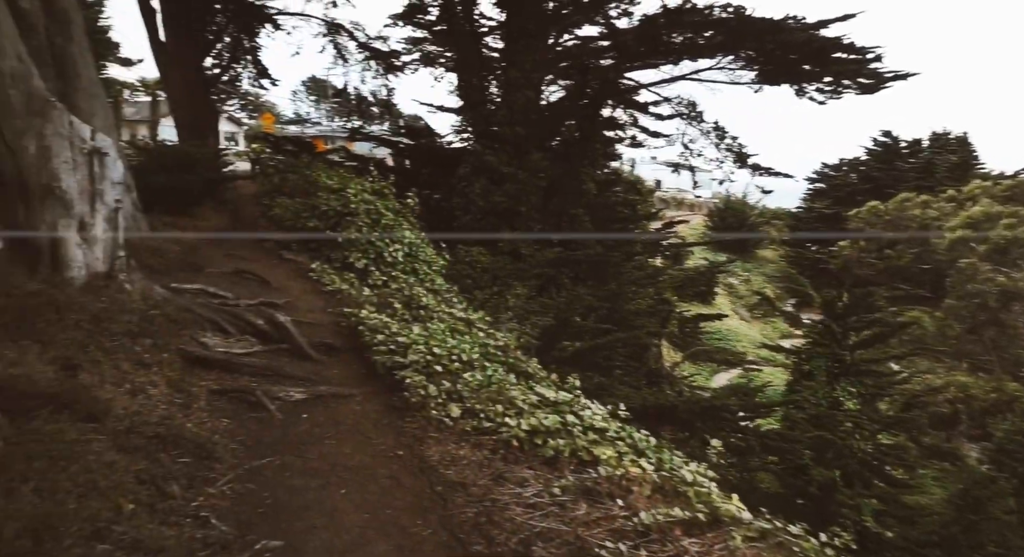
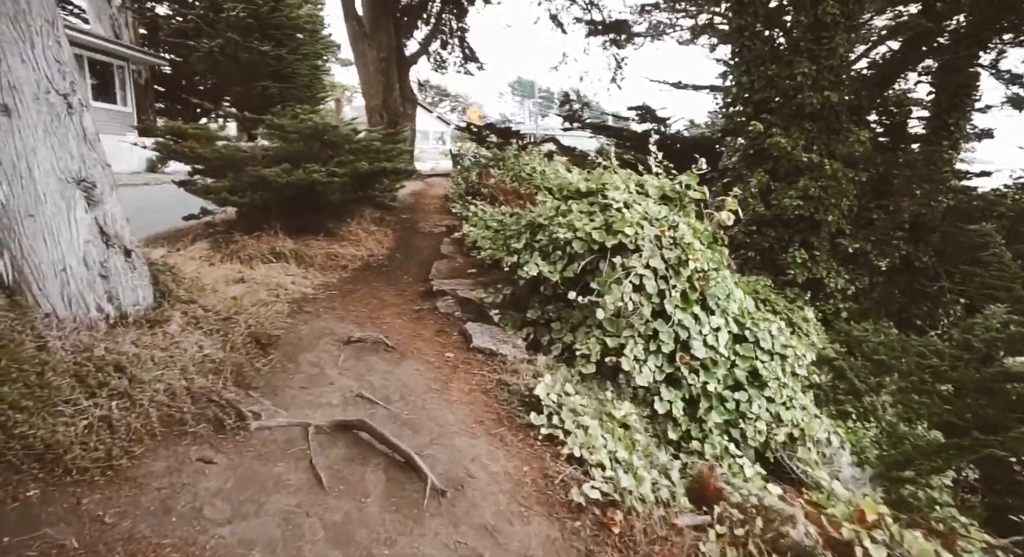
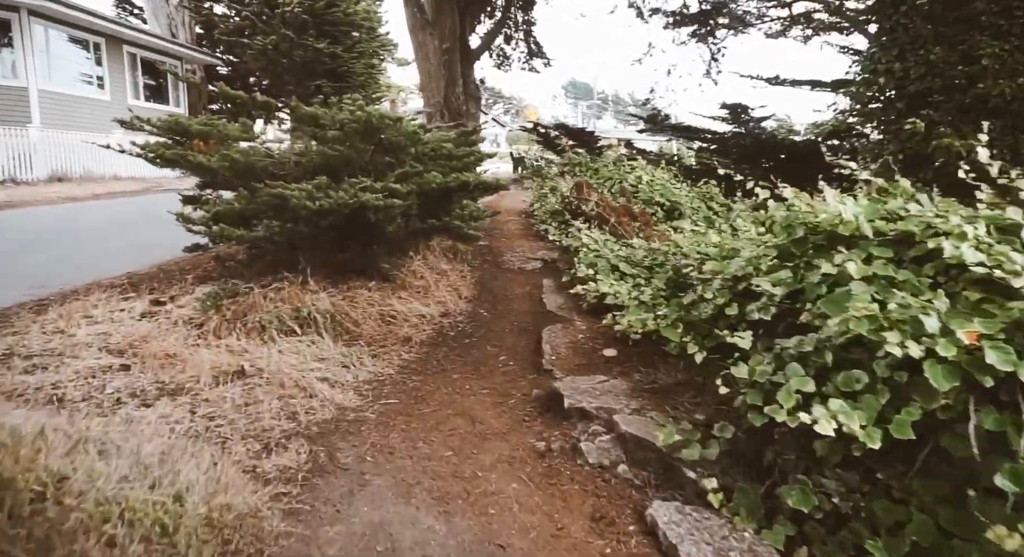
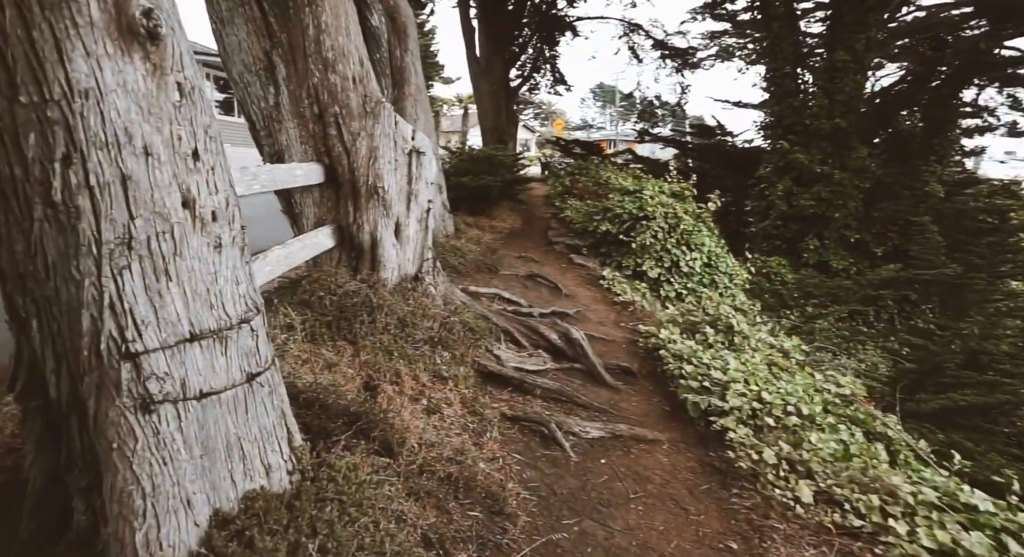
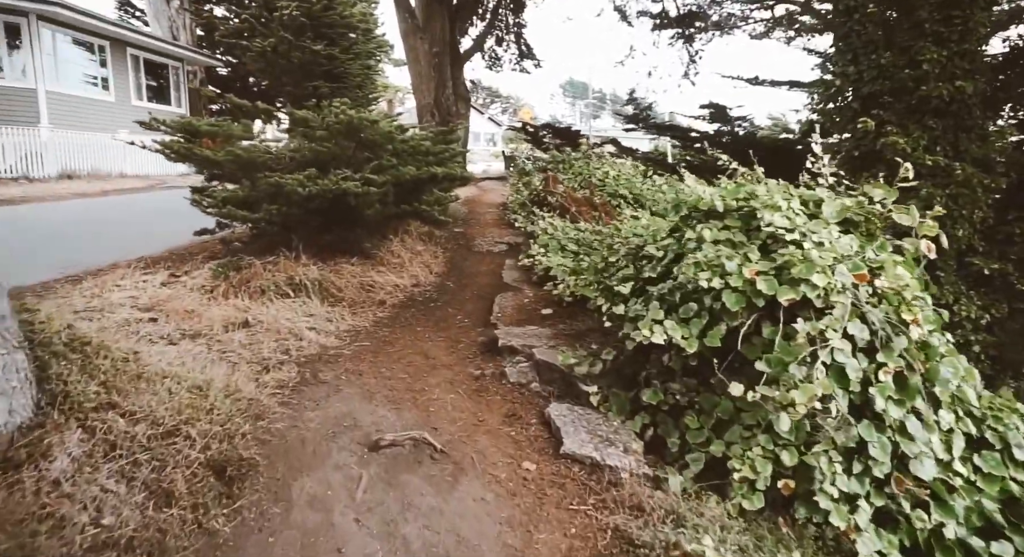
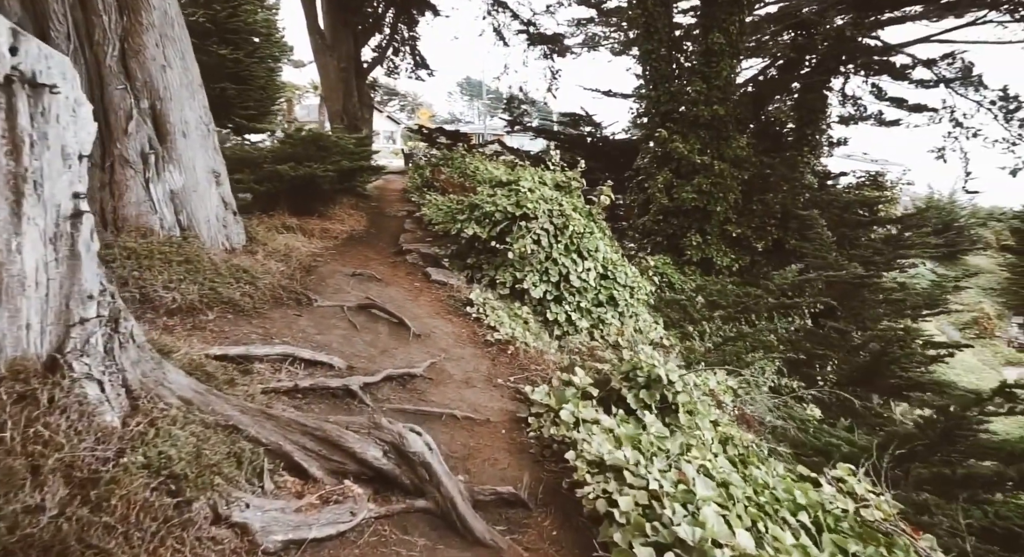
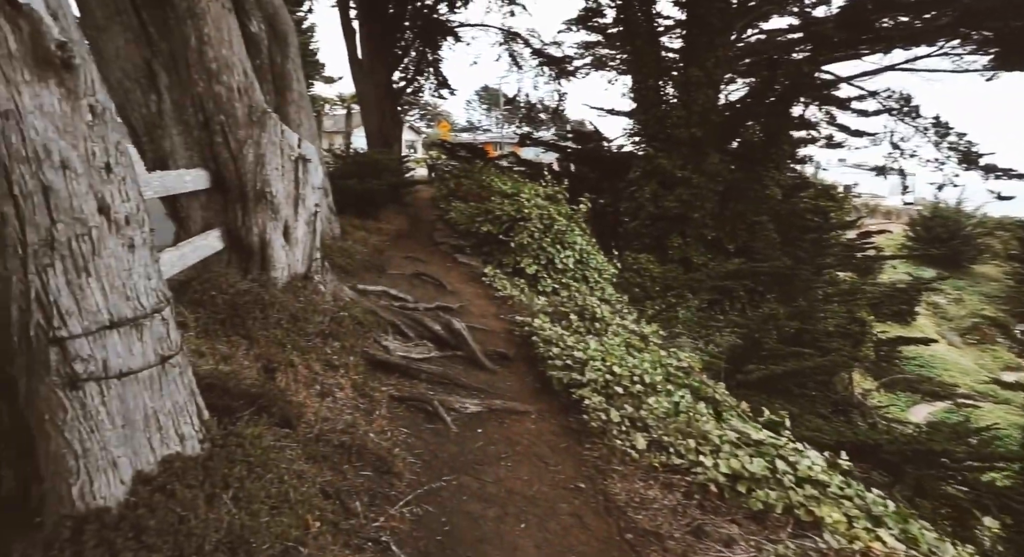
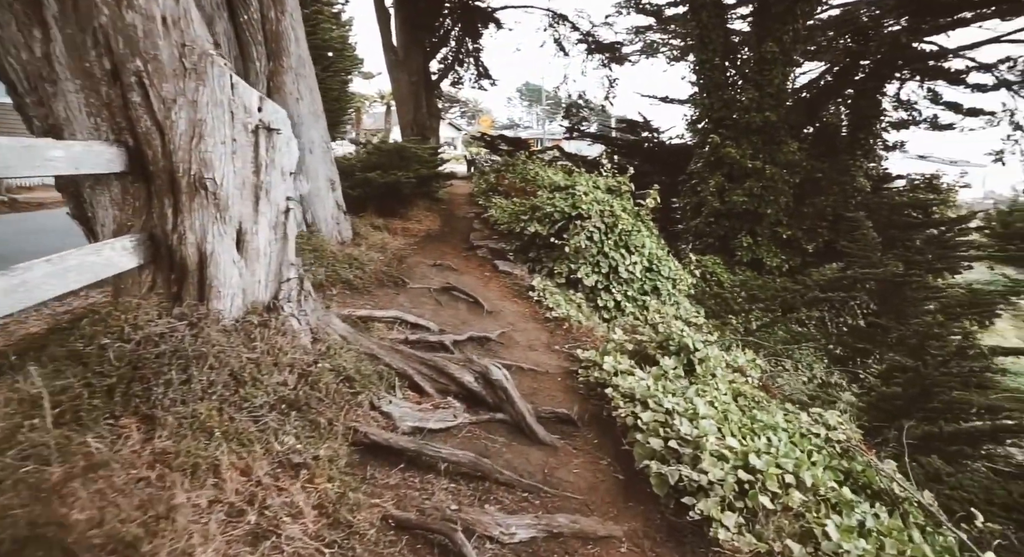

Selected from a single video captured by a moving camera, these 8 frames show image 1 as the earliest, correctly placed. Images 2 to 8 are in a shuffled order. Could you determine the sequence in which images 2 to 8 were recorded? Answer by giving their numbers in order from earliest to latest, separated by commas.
7, 4, 8, 6, 2, 5, 3
